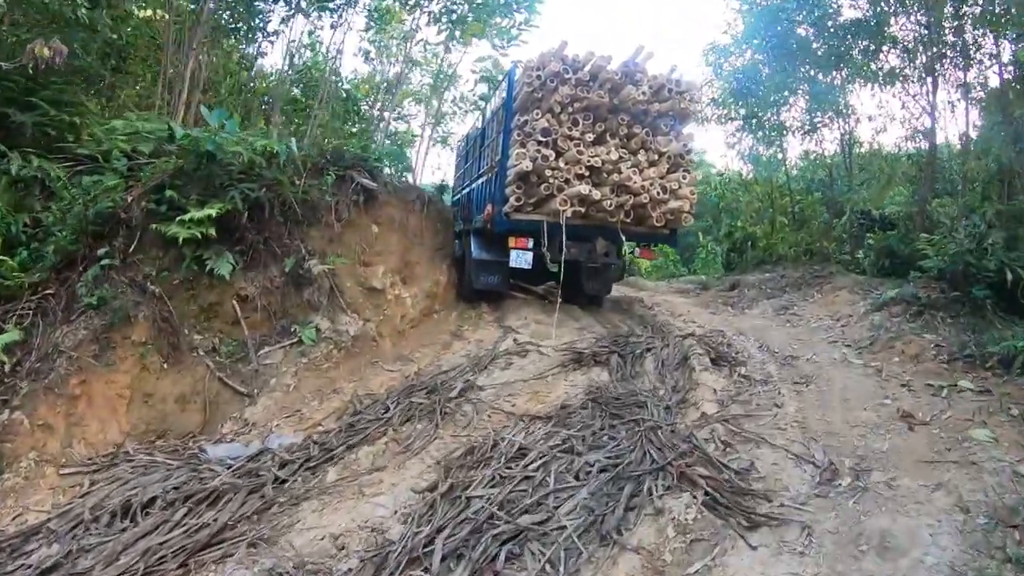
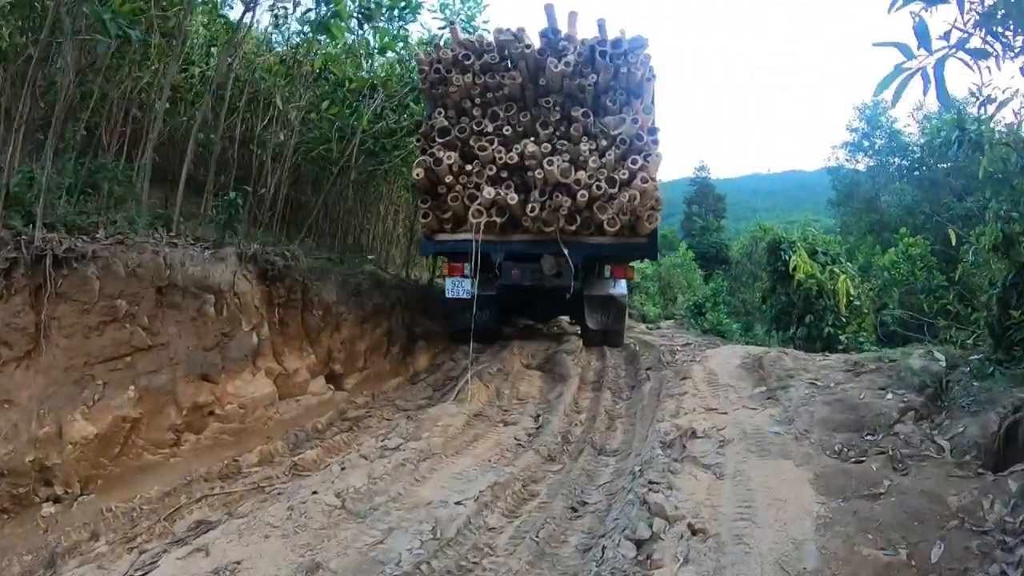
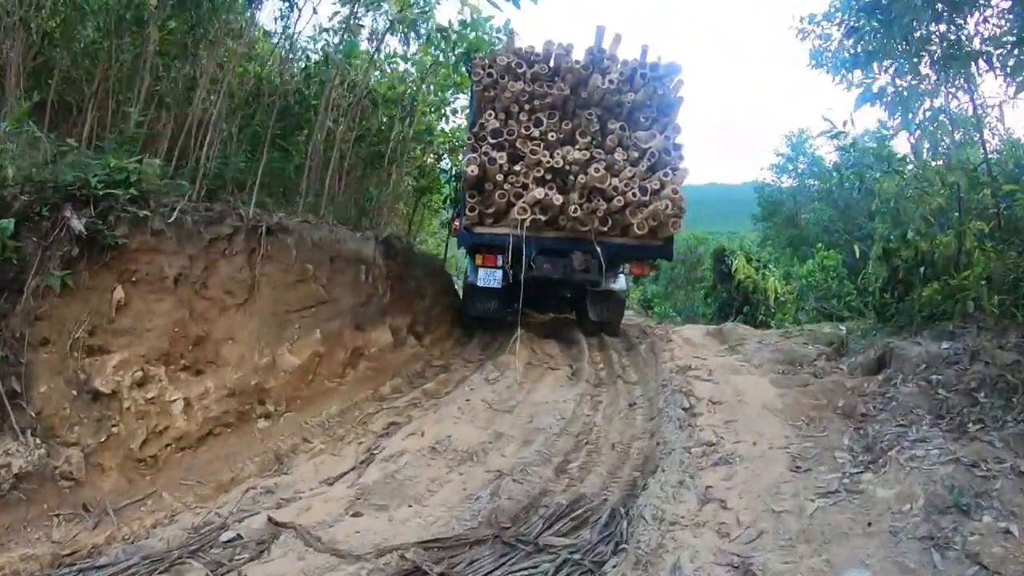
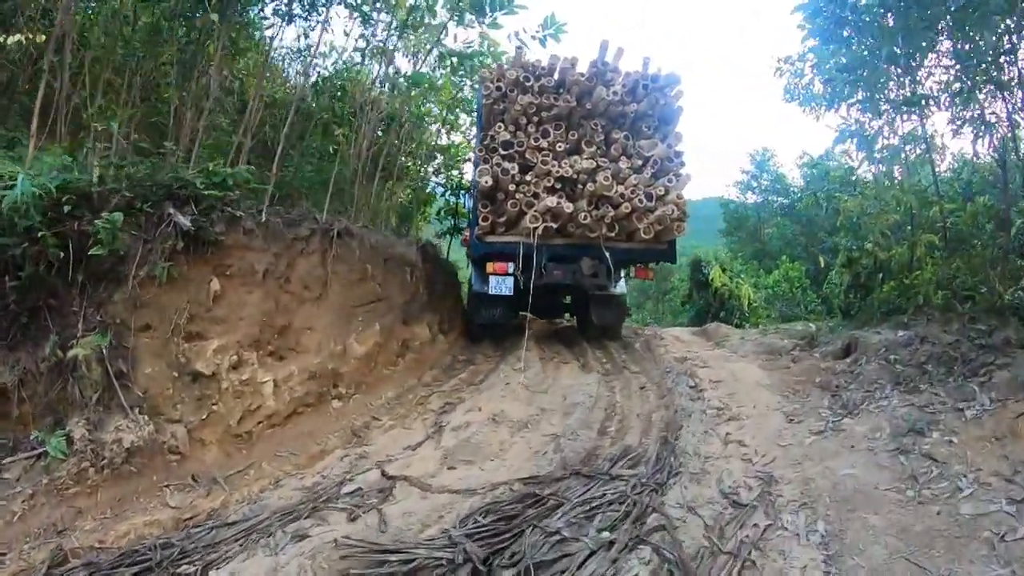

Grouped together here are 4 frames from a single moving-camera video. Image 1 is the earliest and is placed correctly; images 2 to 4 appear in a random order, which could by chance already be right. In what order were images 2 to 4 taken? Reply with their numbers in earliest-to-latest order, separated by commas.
4, 3, 2
